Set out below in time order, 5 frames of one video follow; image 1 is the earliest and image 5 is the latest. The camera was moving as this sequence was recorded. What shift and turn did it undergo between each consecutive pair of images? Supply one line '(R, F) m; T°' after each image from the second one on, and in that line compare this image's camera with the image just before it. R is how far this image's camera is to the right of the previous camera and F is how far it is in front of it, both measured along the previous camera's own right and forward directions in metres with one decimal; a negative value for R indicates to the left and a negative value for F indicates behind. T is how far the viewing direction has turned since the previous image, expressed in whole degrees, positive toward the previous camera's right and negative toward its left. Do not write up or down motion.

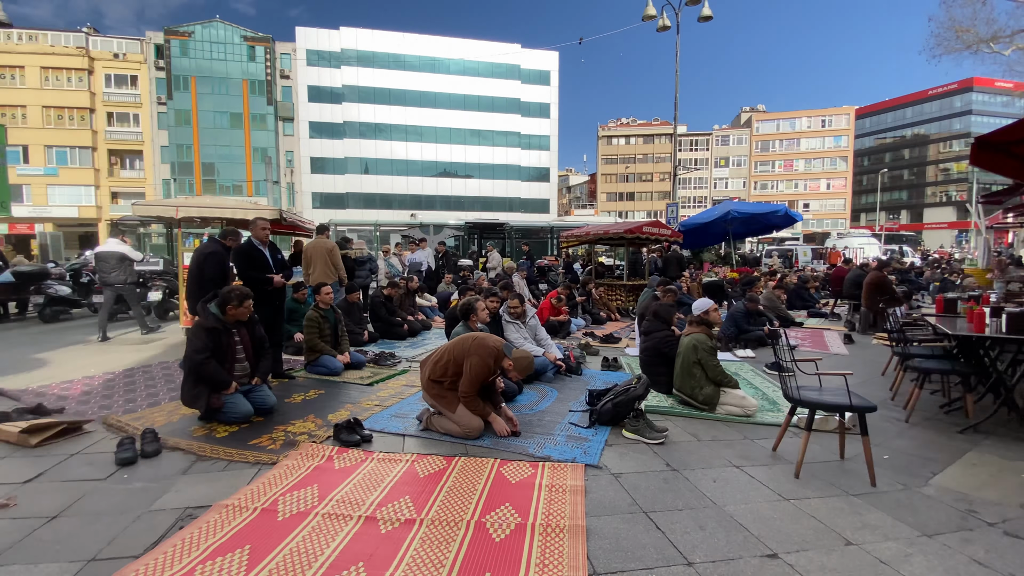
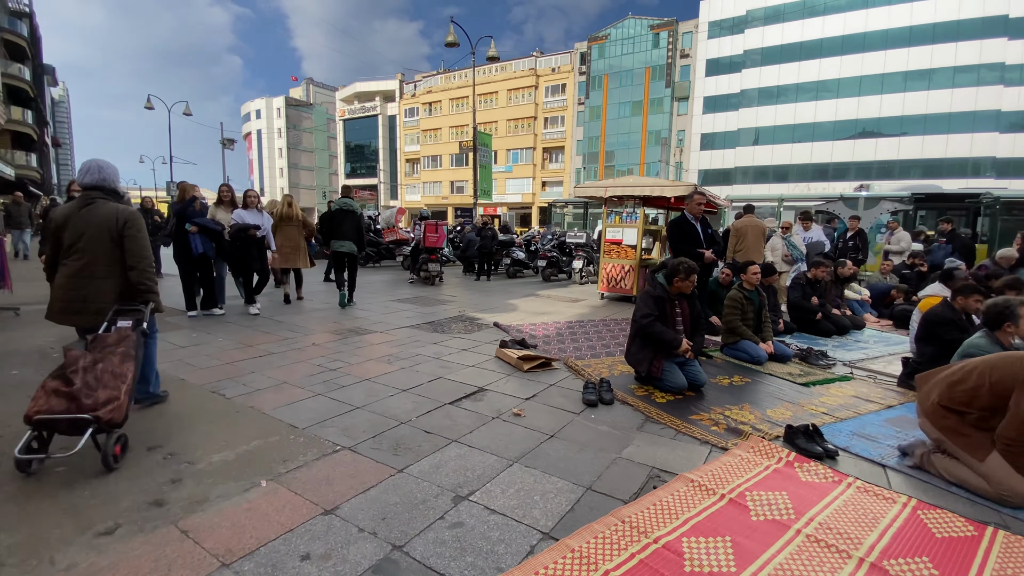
(-0.7, +0.1) m; -43°
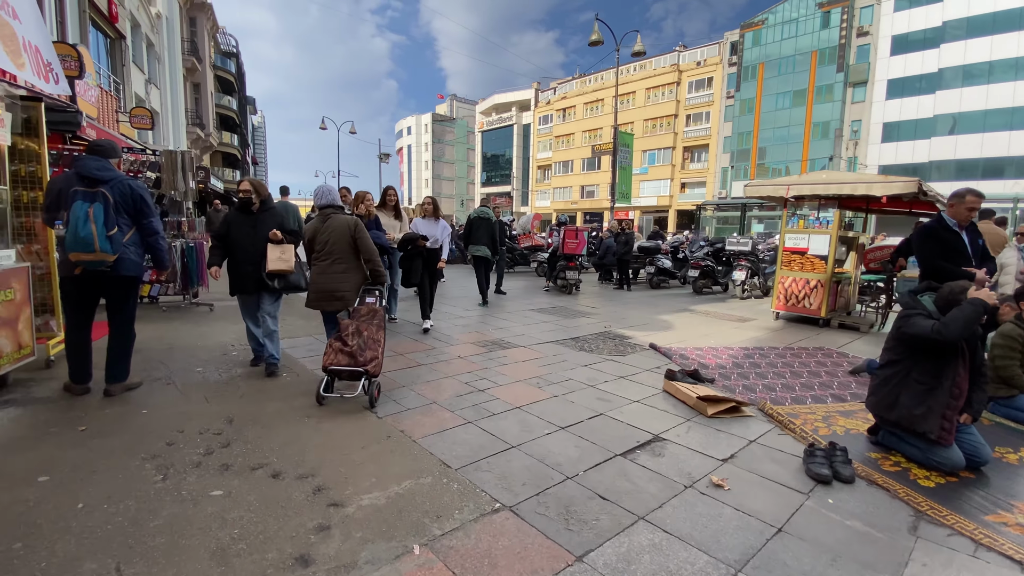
(-0.4, +0.6) m; -15°
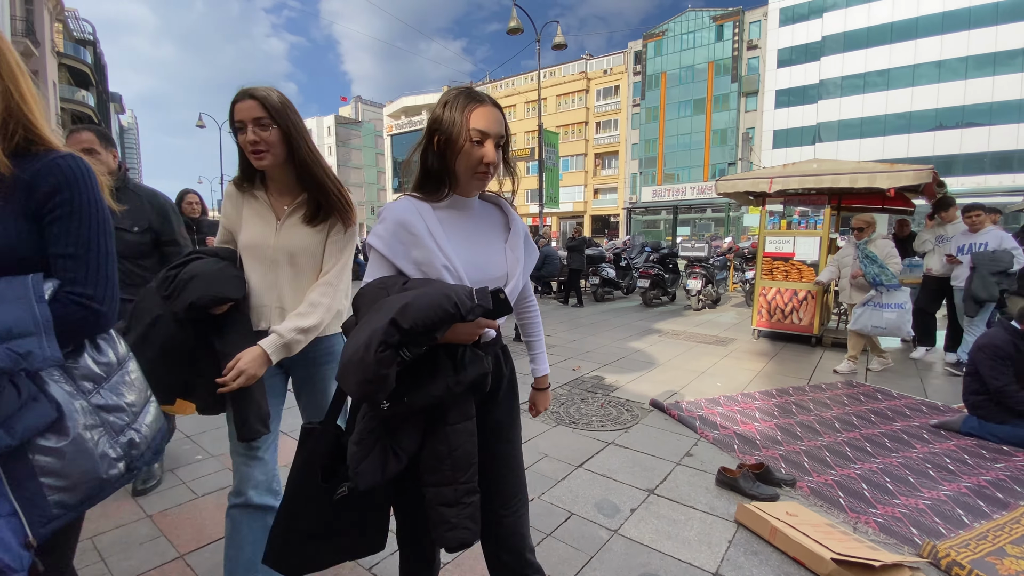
(-0.1, +2.0) m; +10°
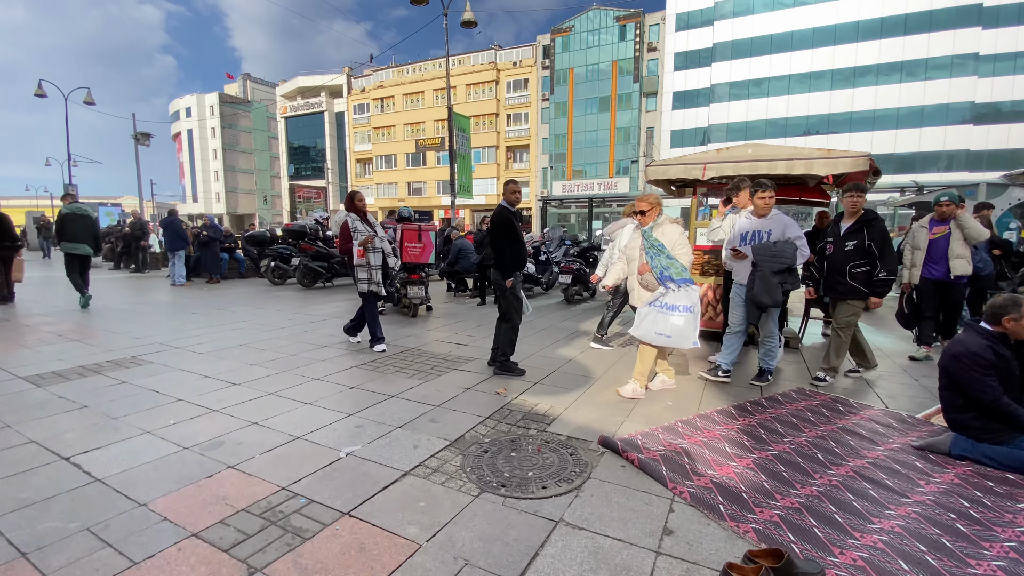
(+0.1, +1.1) m; +11°
